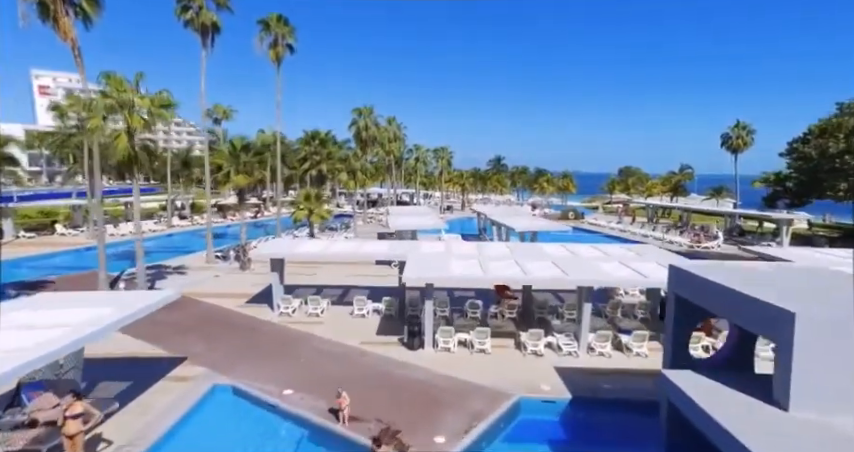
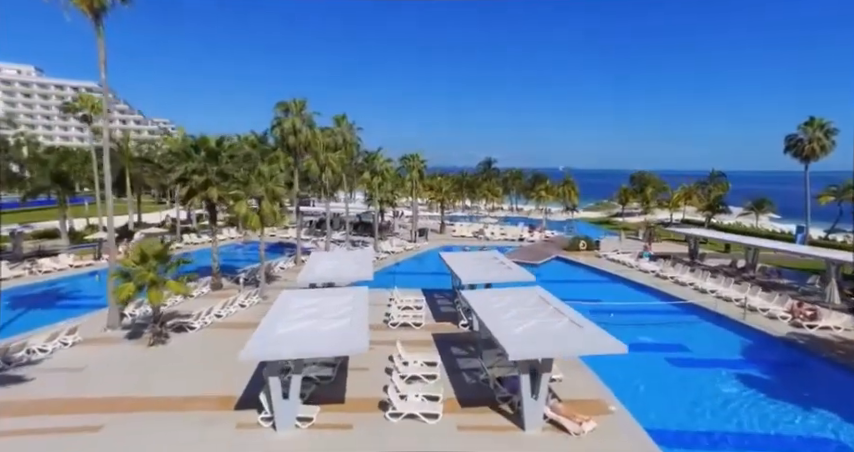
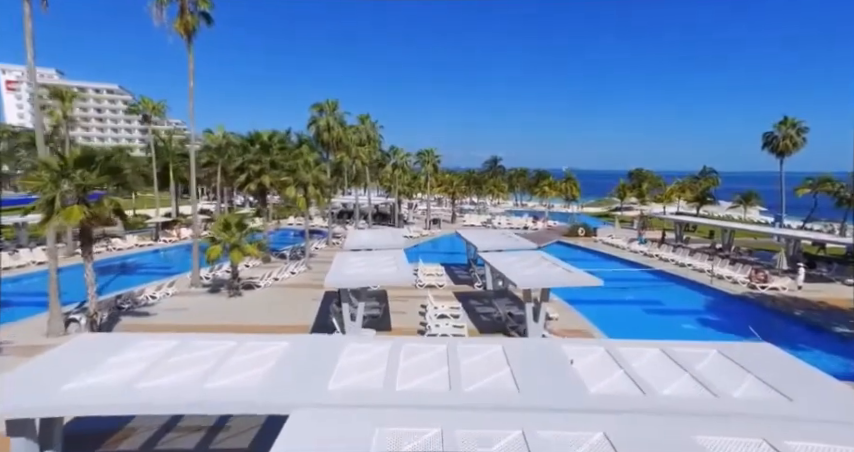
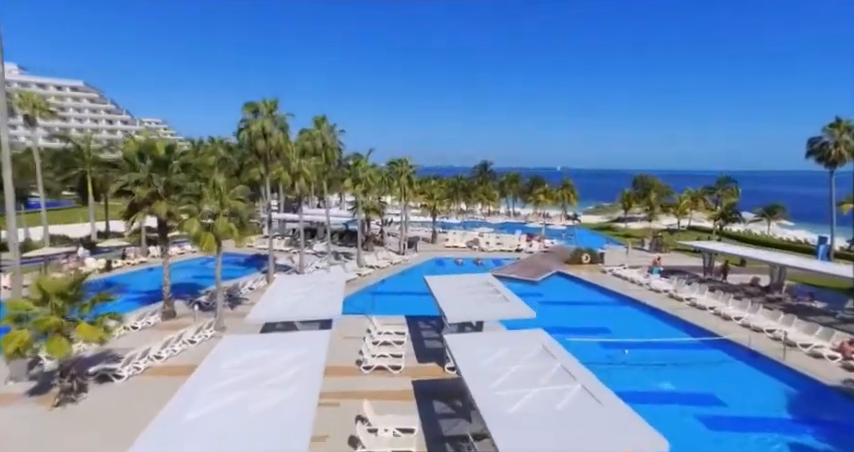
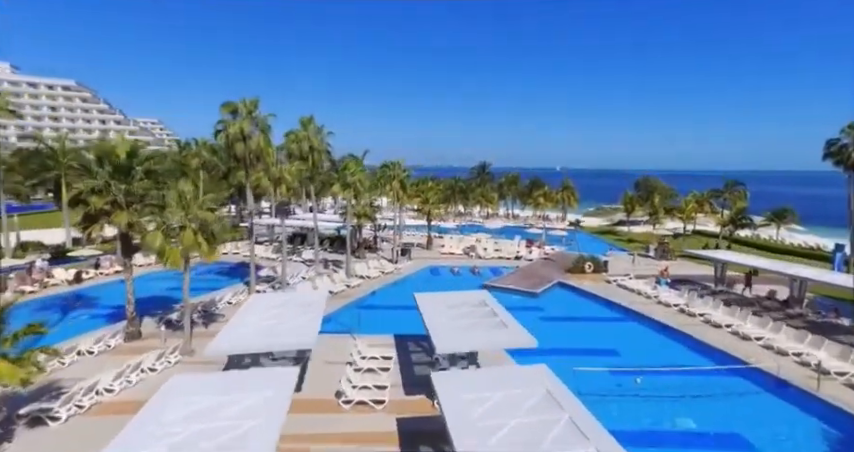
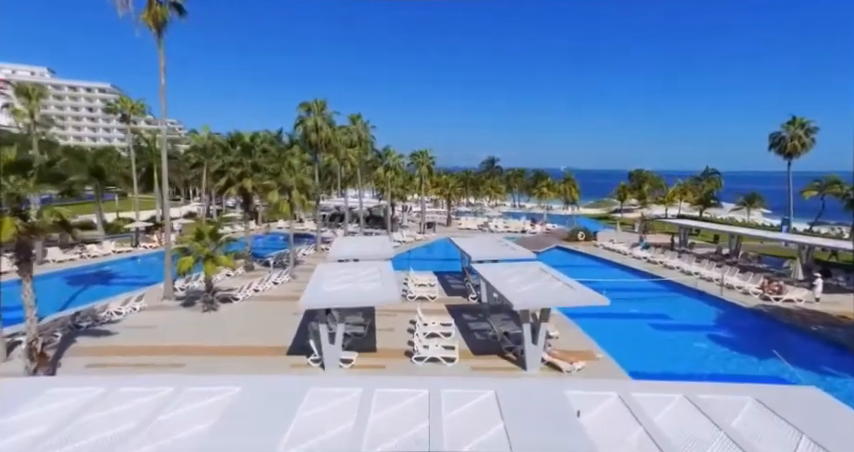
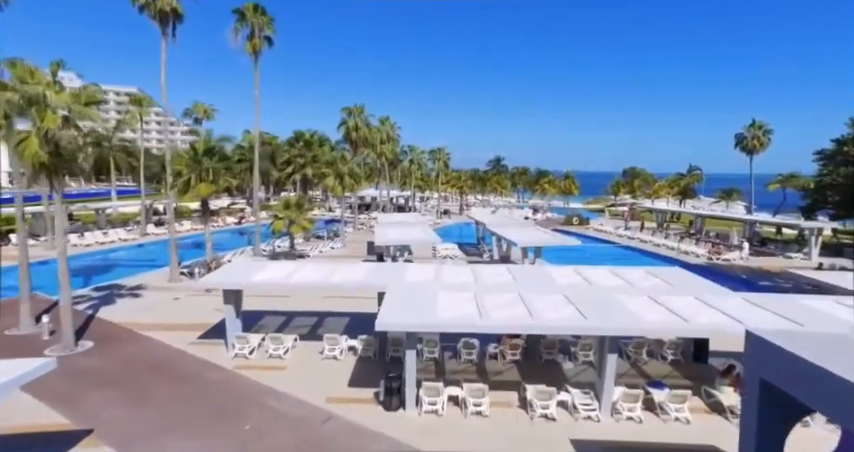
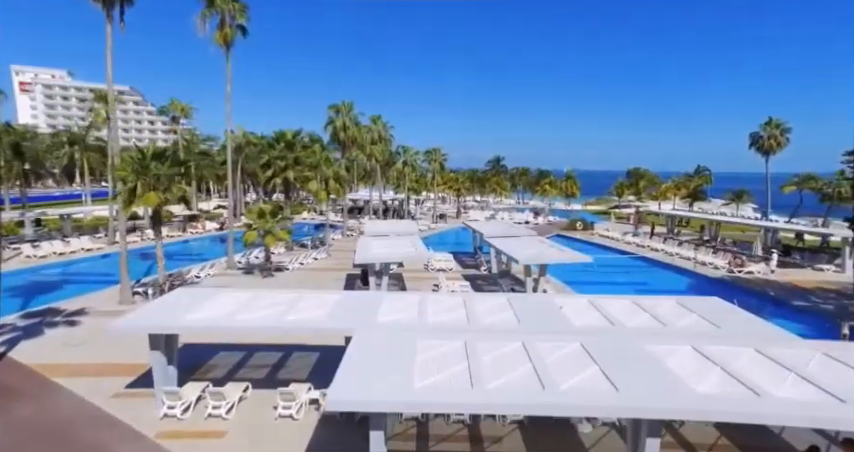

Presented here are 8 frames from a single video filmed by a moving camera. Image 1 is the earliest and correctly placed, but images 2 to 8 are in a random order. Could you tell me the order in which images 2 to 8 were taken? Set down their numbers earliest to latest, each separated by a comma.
7, 8, 3, 6, 2, 4, 5
